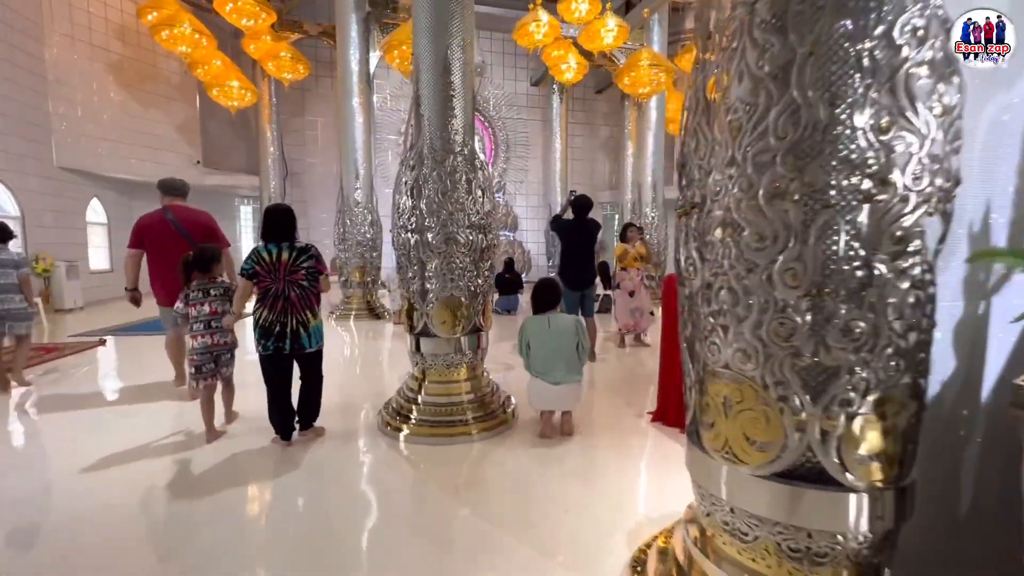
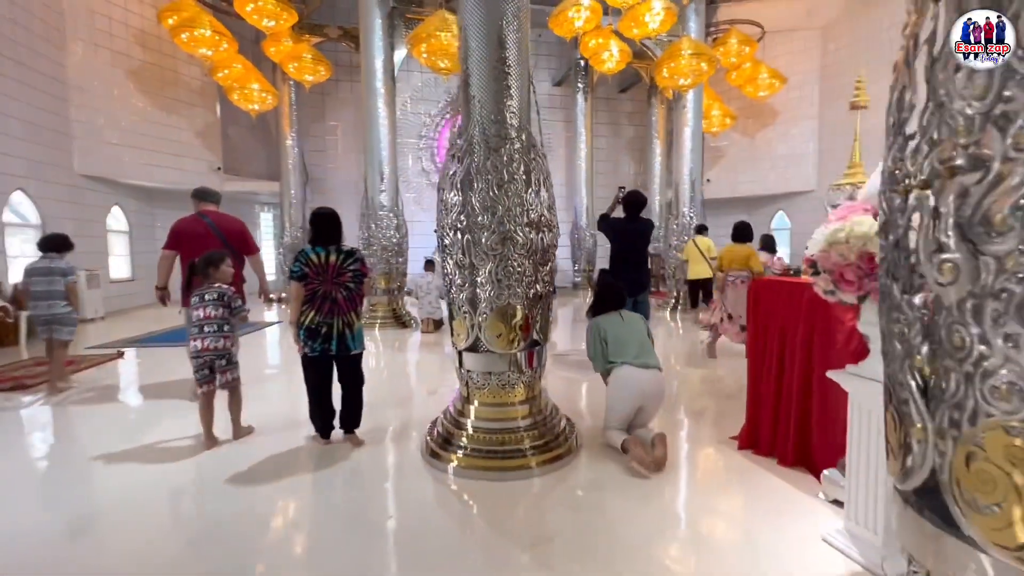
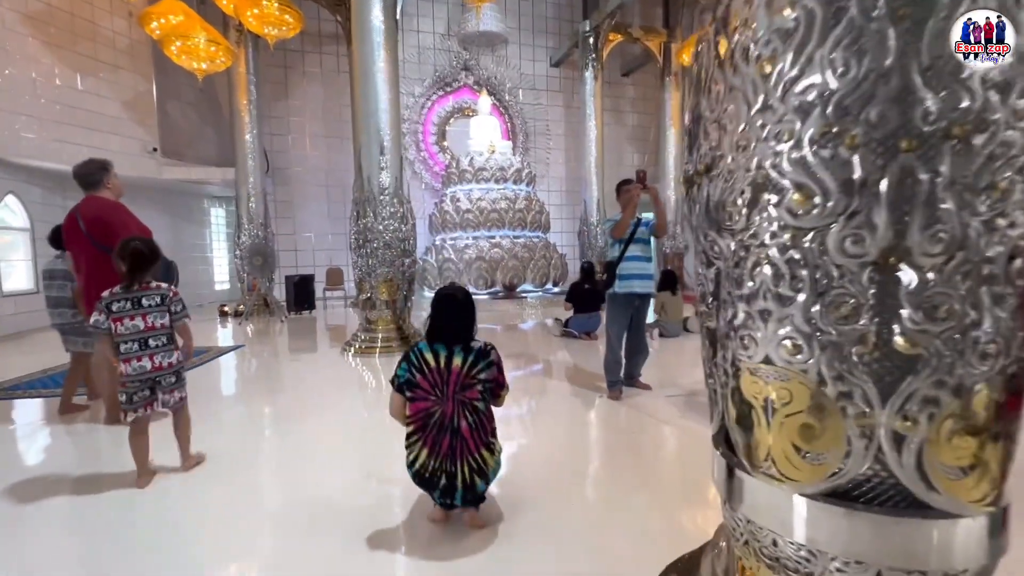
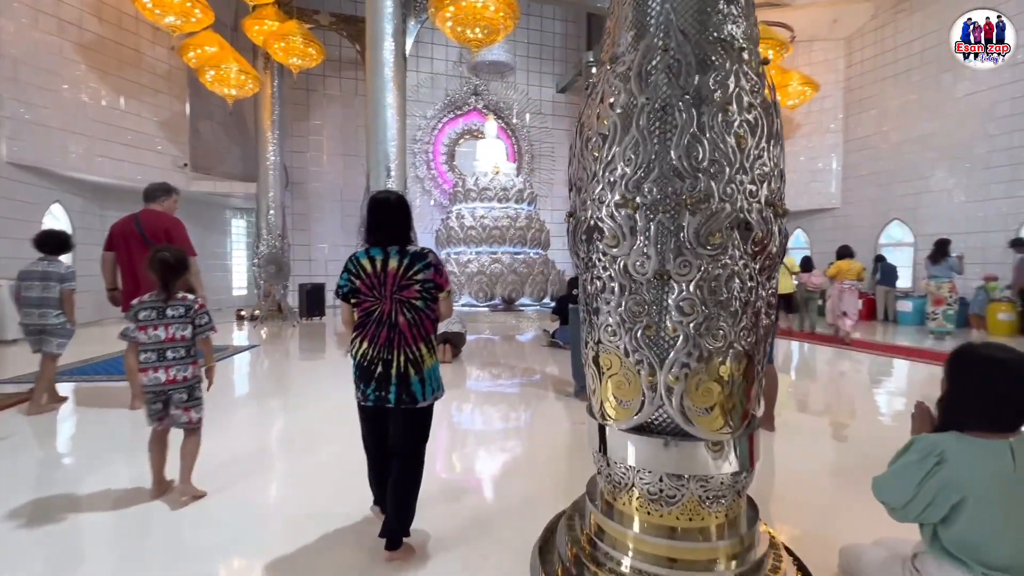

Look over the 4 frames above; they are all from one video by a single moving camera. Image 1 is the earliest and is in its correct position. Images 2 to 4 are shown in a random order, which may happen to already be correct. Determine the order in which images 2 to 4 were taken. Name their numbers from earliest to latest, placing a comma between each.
2, 4, 3
